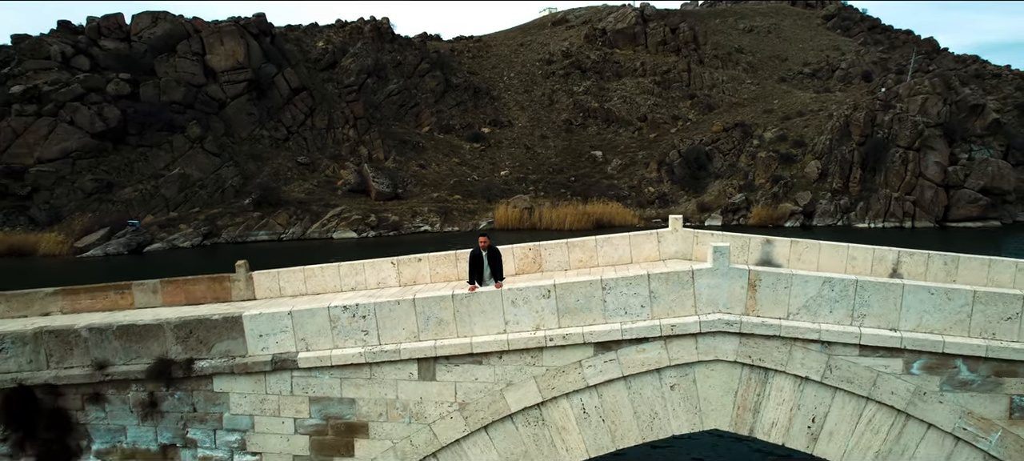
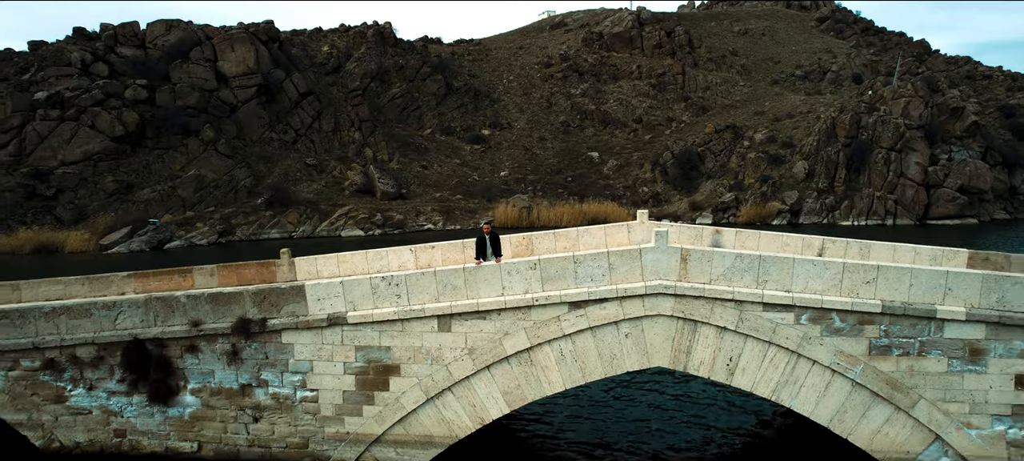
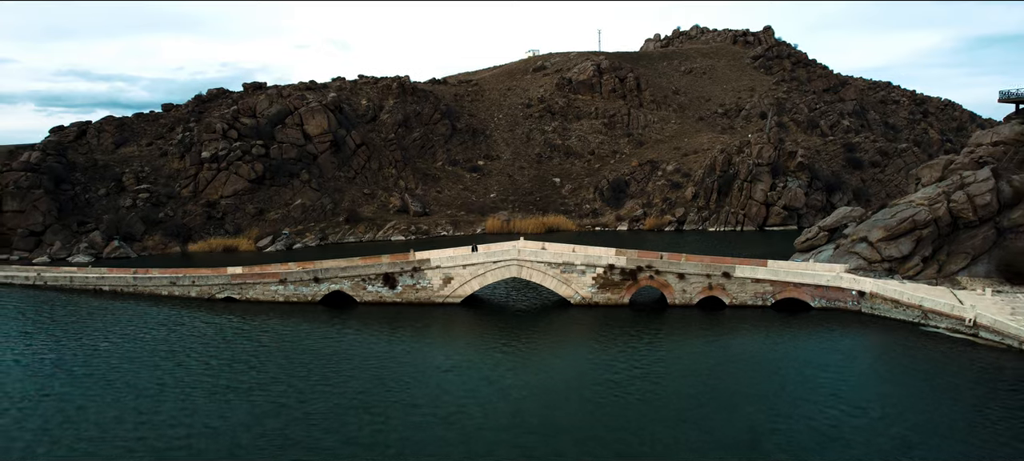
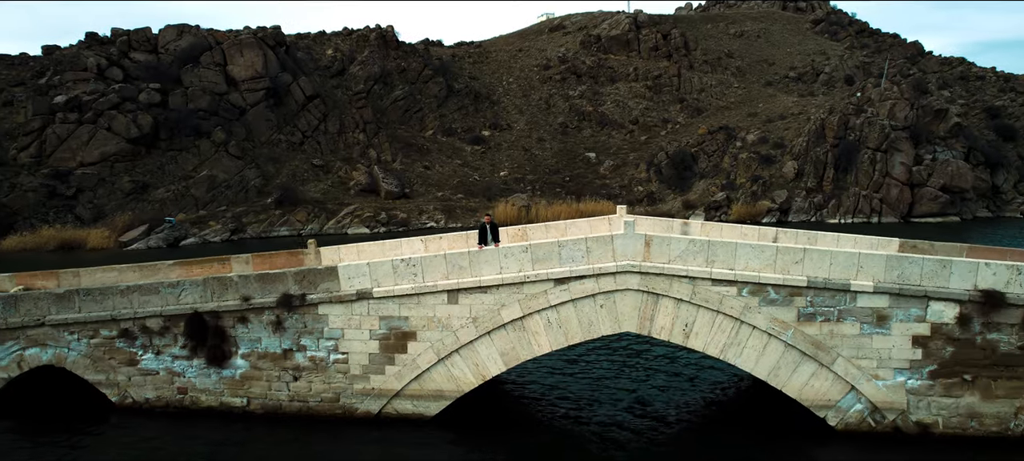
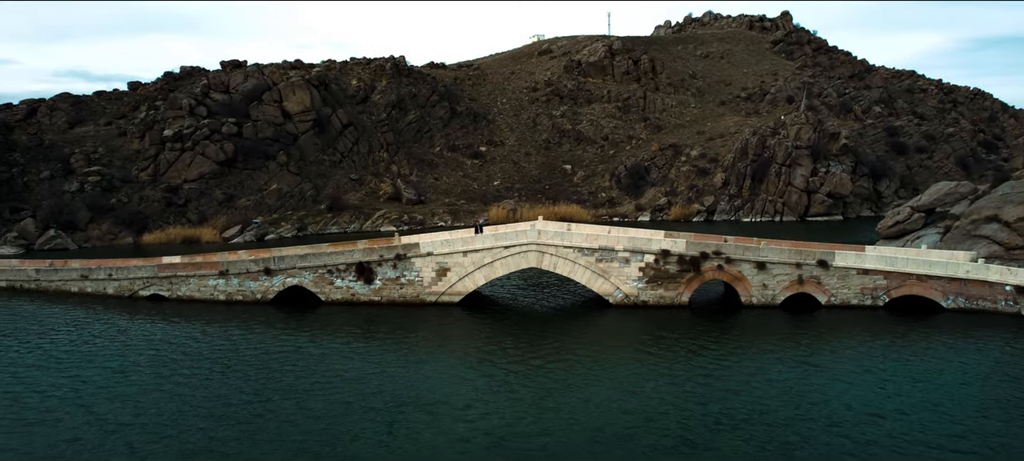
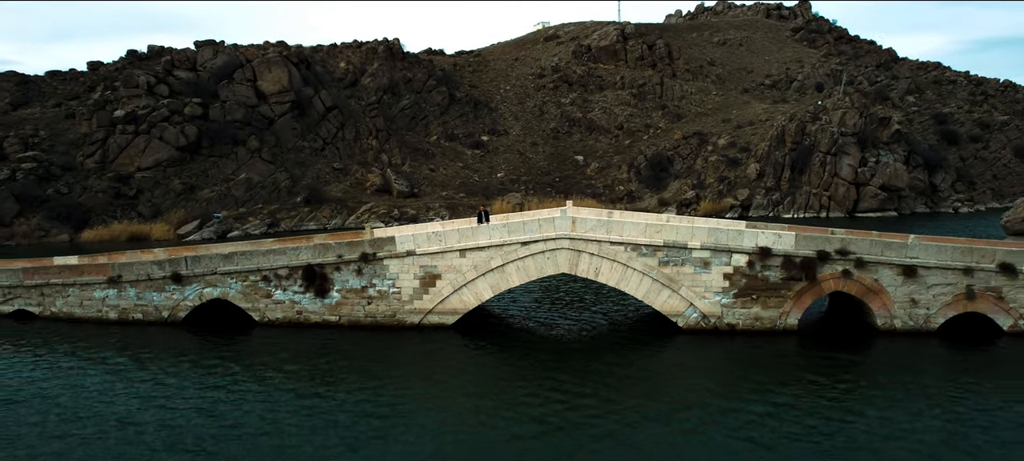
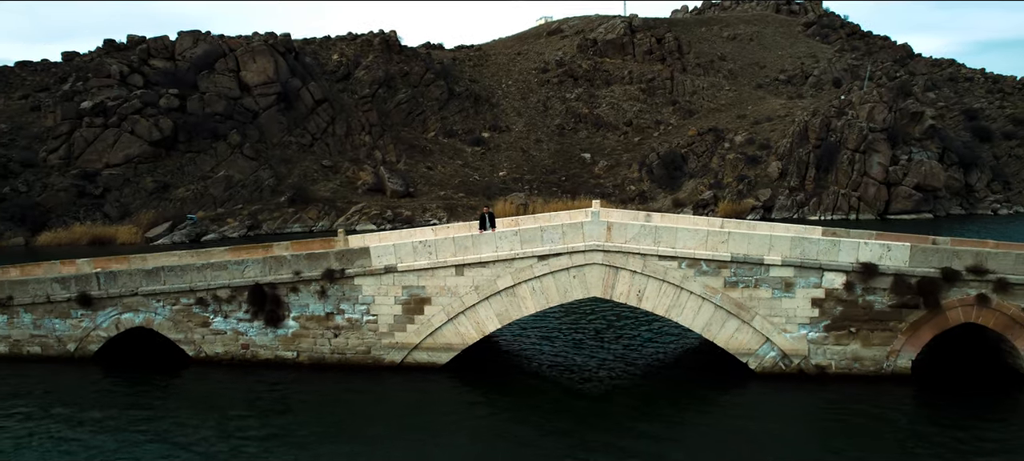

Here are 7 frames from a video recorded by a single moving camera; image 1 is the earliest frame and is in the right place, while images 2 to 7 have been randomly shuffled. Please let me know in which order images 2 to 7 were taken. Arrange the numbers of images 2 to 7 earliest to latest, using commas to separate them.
2, 4, 7, 6, 5, 3
